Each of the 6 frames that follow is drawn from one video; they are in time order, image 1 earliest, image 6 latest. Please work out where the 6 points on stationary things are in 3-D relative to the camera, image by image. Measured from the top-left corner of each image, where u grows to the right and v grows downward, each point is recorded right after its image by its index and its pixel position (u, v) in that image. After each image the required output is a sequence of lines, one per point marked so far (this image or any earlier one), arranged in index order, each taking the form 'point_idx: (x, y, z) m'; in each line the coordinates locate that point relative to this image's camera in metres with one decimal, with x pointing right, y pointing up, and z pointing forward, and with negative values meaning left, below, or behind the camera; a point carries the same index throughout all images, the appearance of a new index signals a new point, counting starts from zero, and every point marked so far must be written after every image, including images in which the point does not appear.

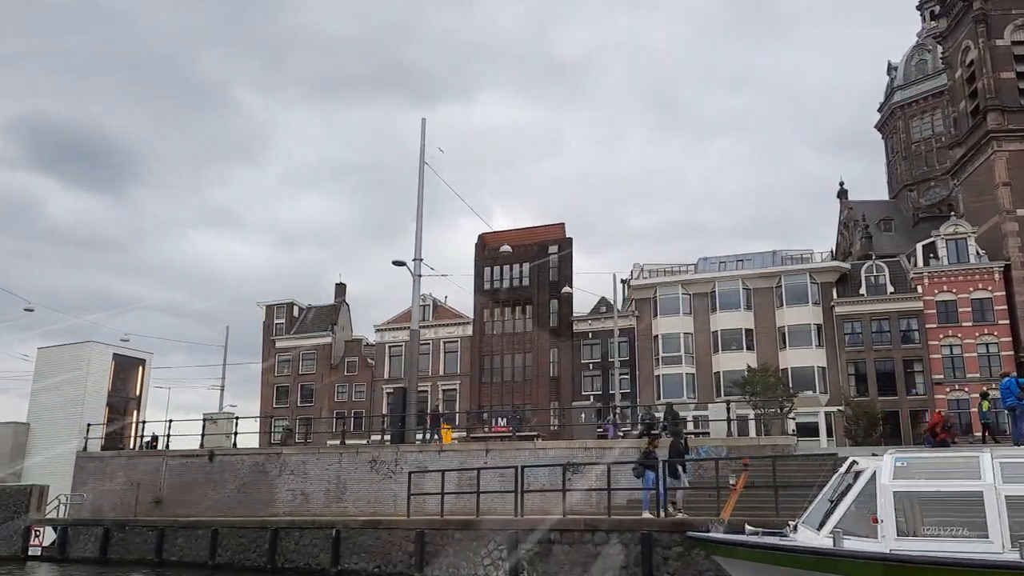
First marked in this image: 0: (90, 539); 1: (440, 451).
0: (-10.2, -6.1, +19.7) m
1: (-1.7, -4.0, +19.8) m
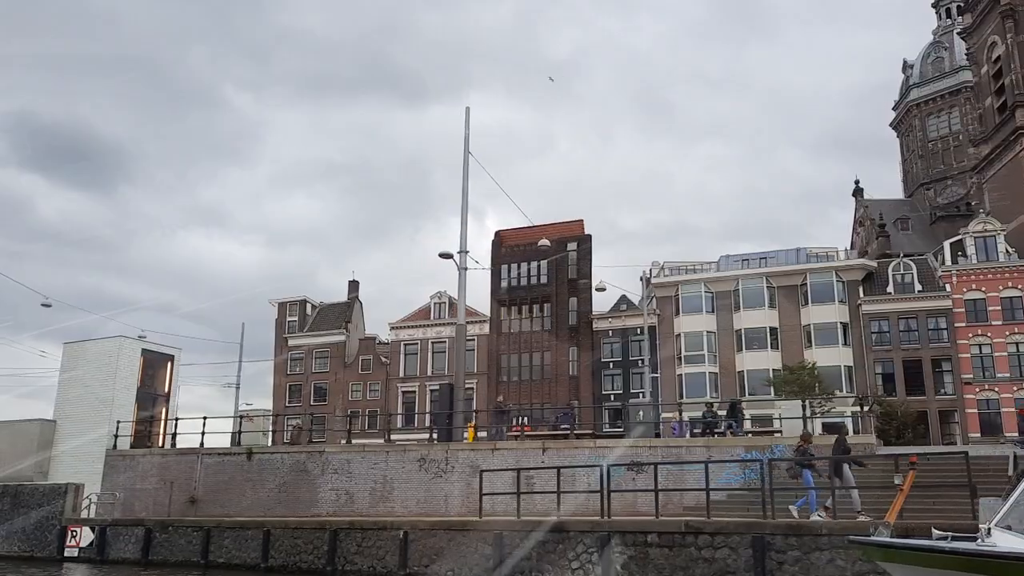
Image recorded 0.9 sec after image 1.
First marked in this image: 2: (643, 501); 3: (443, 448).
0: (-8.9, -5.9, +19.0) m
1: (-0.4, -3.8, +19.1) m
2: (+2.7, -4.5, +17.2) m
3: (-1.7, -3.9, +19.7) m
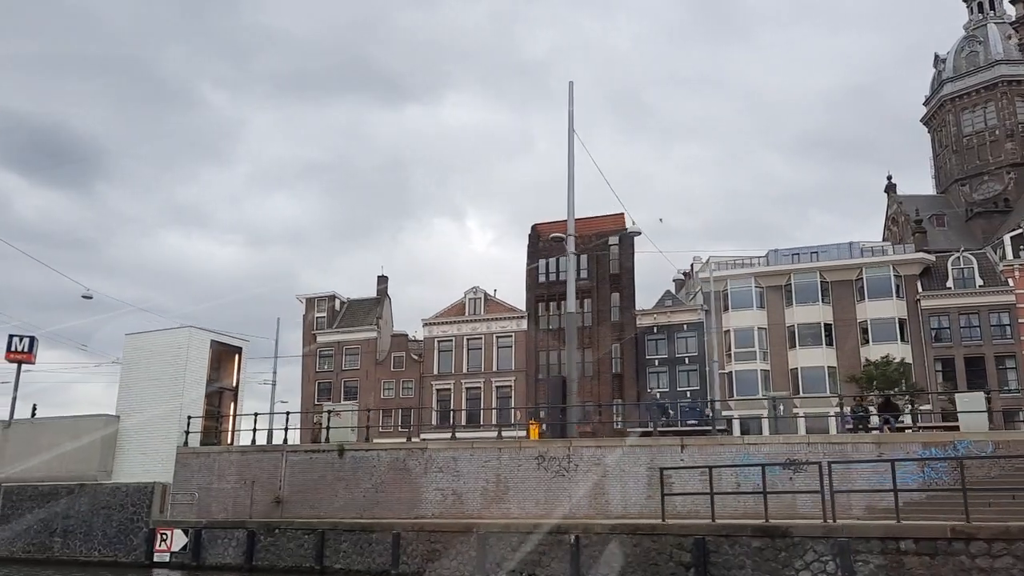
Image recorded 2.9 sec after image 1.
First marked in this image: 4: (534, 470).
0: (-6.1, -5.5, +17.5) m
1: (+2.4, -3.4, +17.6) m
2: (+5.6, -4.1, +15.7) m
3: (+1.2, -3.5, +18.3) m
4: (+0.5, -4.1, +18.5) m
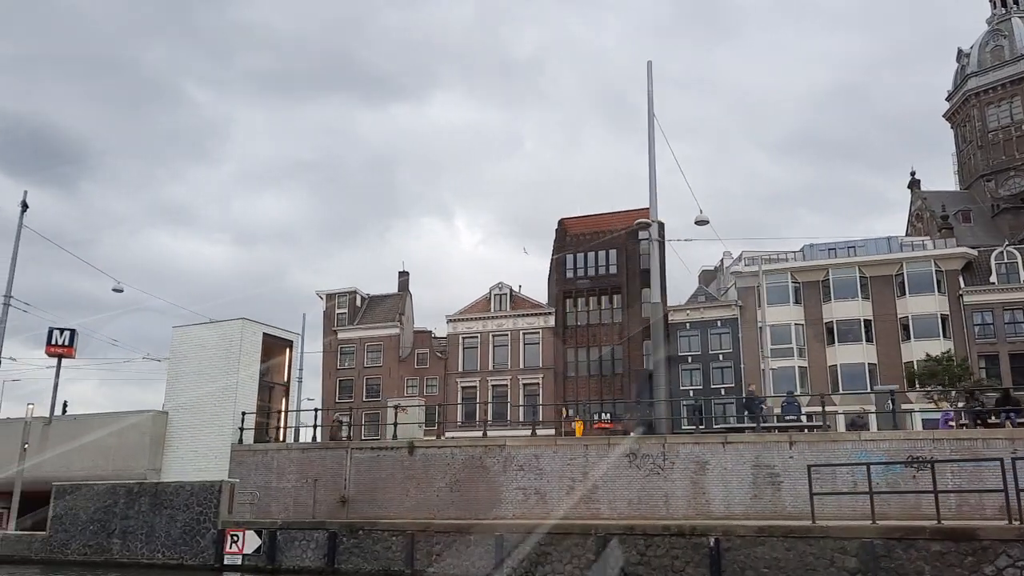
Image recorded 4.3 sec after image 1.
0: (-4.1, -5.2, +16.5) m
1: (+4.4, -3.2, +16.6) m
2: (+7.5, -3.9, +14.8) m
3: (+3.1, -3.2, +17.3) m
4: (+2.5, -3.9, +17.5) m
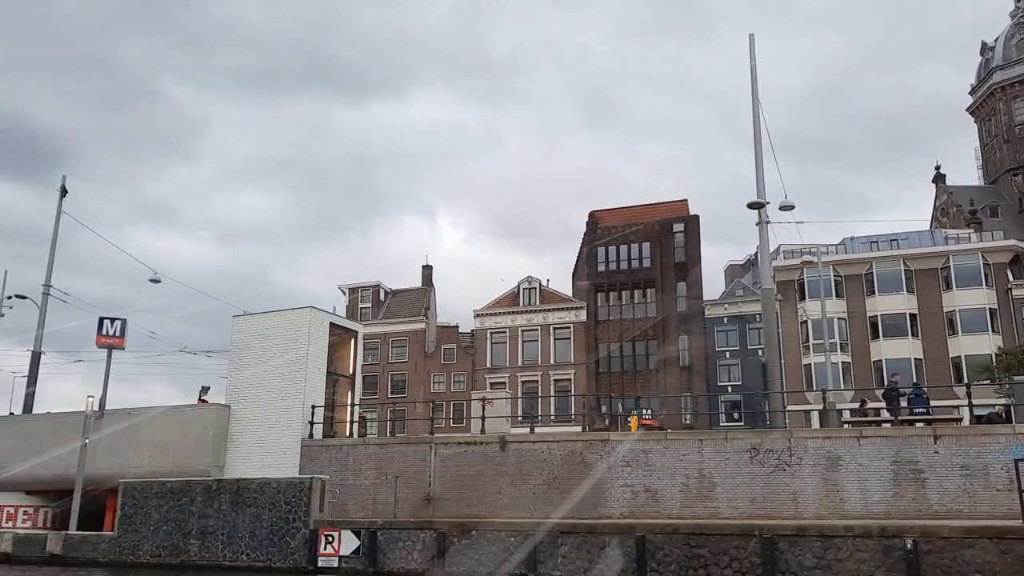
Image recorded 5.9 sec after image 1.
0: (-1.8, -4.9, +15.4) m
1: (+6.6, -2.9, +15.6) m
2: (+9.8, -3.6, +13.7) m
3: (+5.4, -2.9, +16.2) m
4: (+4.7, -3.5, +16.4) m
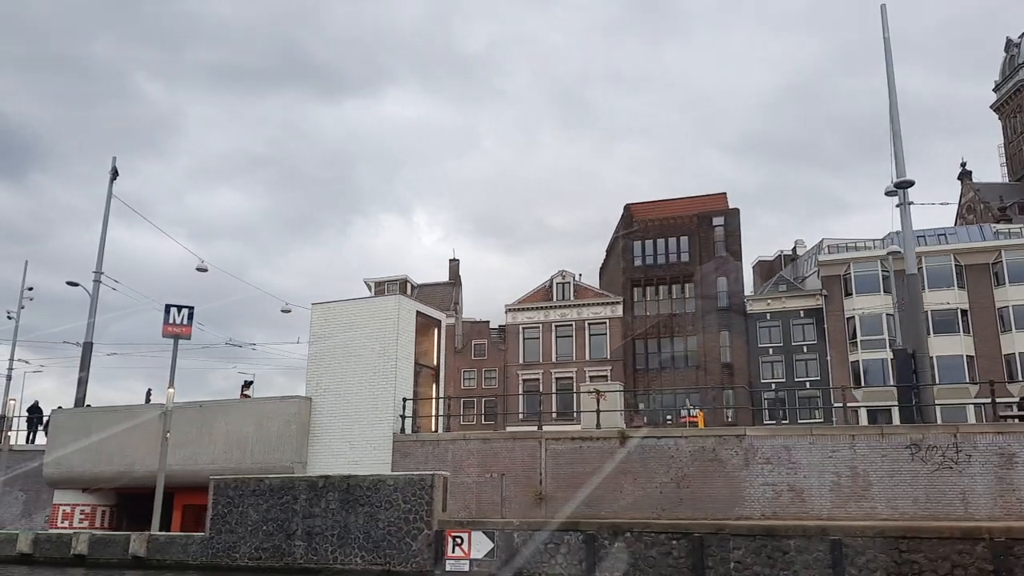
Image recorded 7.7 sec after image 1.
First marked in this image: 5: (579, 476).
0: (+0.8, -4.6, +14.2) m
1: (+9.3, -2.6, +14.4) m
2: (+12.5, -3.3, +12.6) m
3: (+8.1, -2.6, +15.1) m
4: (+7.4, -3.2, +15.3) m
5: (+1.5, -4.1, +17.9) m
